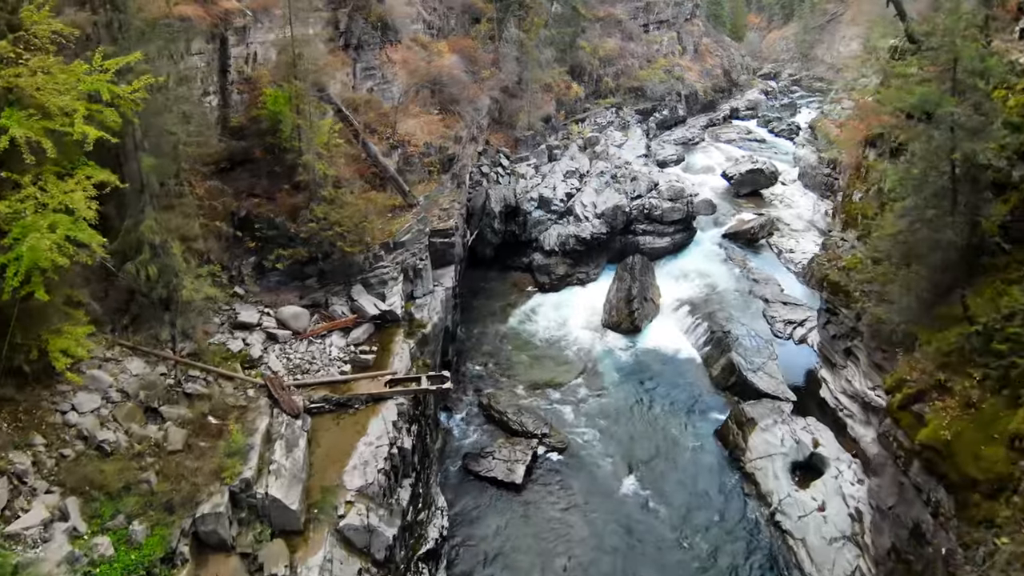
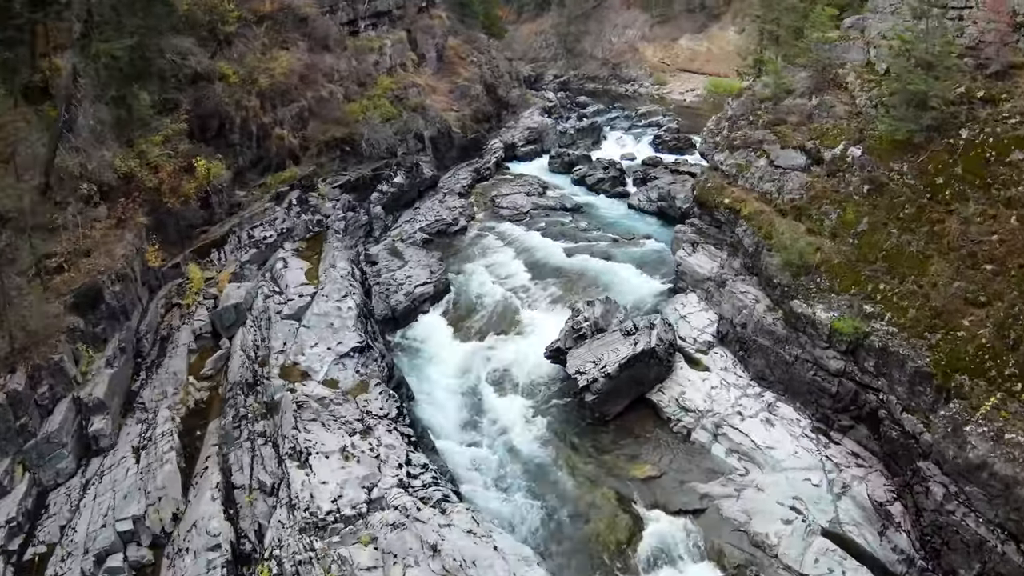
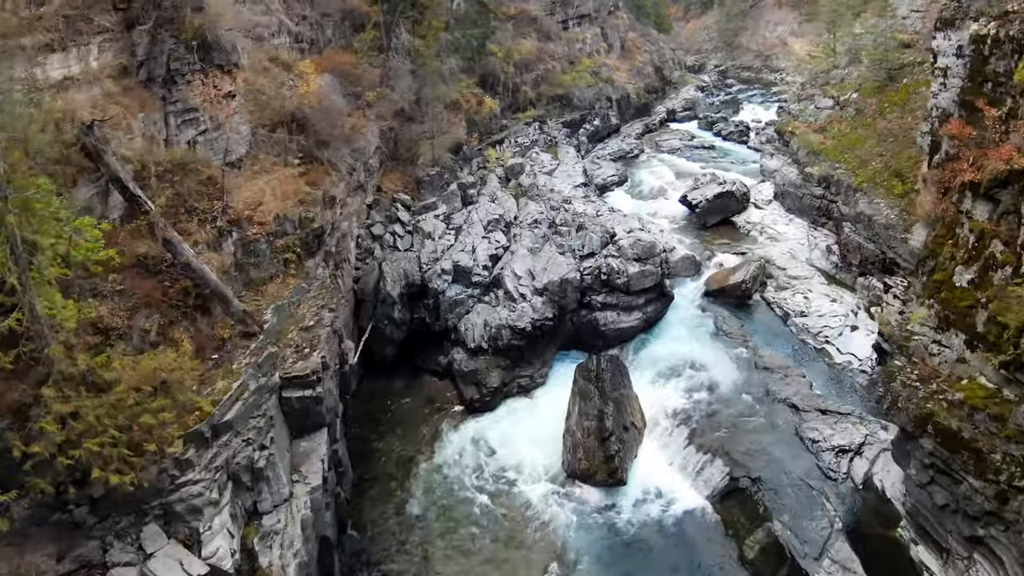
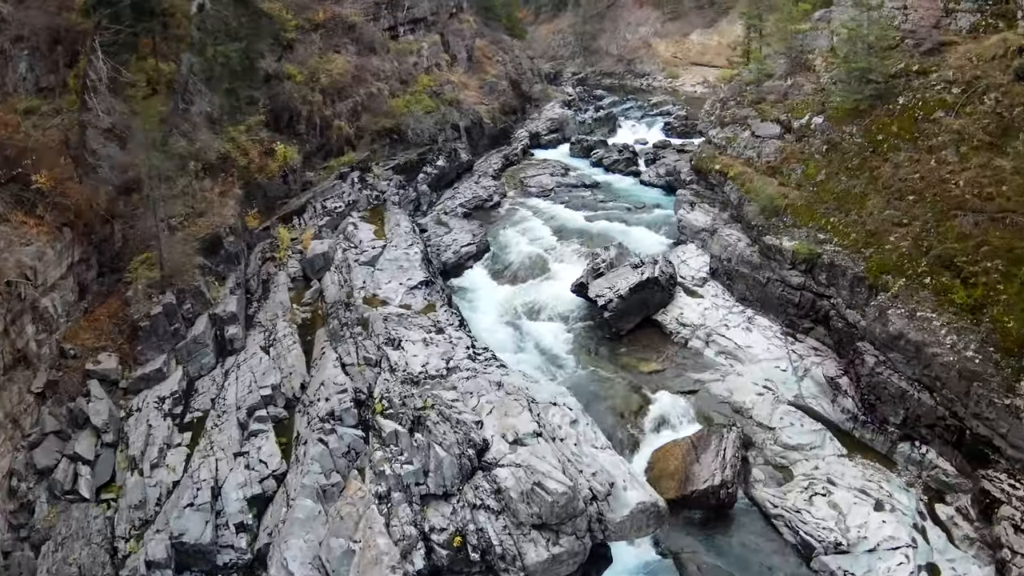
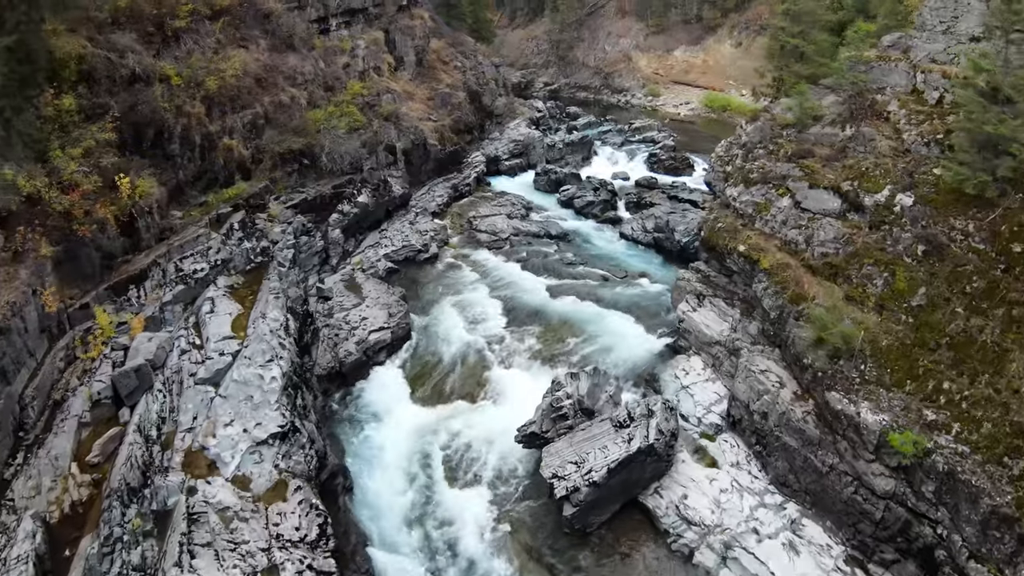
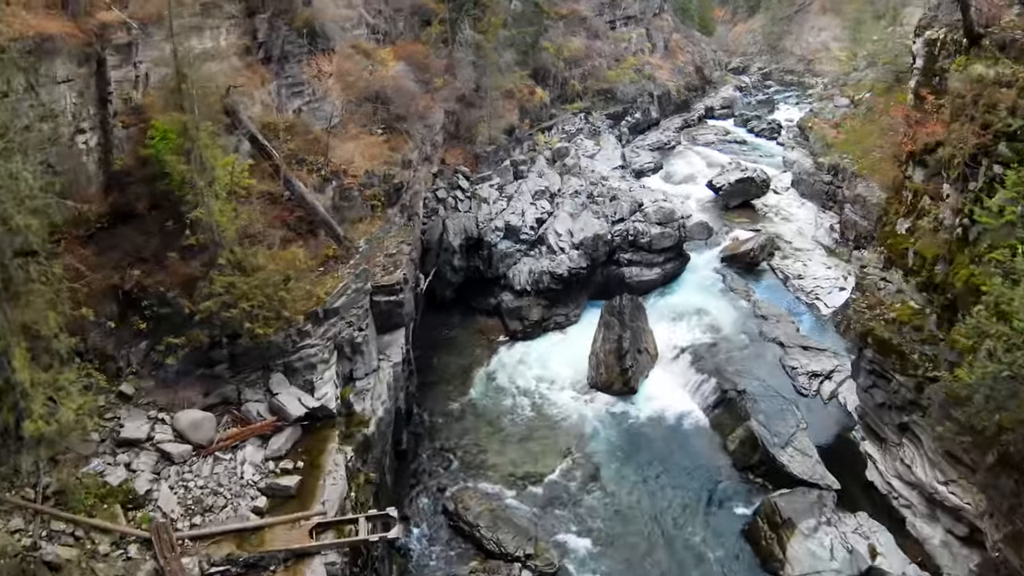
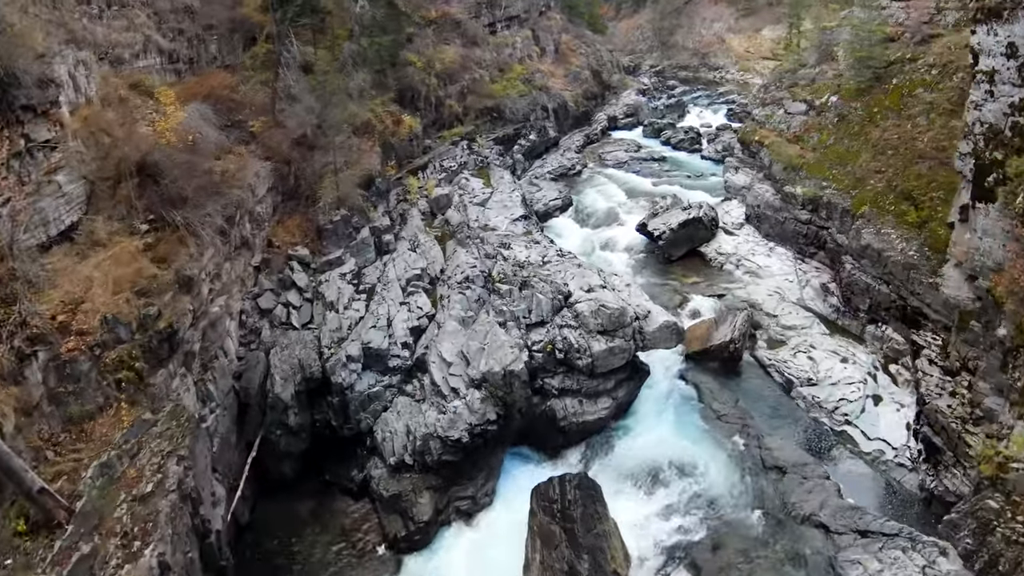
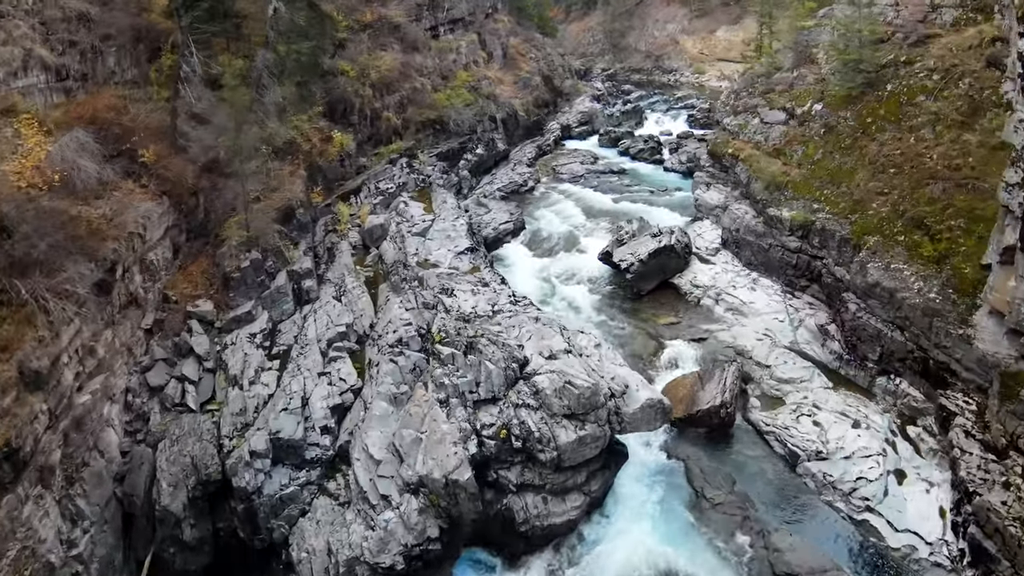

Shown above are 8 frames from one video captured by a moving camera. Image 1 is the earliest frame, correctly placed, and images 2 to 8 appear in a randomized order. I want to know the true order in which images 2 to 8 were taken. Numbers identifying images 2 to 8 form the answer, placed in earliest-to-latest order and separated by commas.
6, 3, 7, 8, 4, 2, 5
